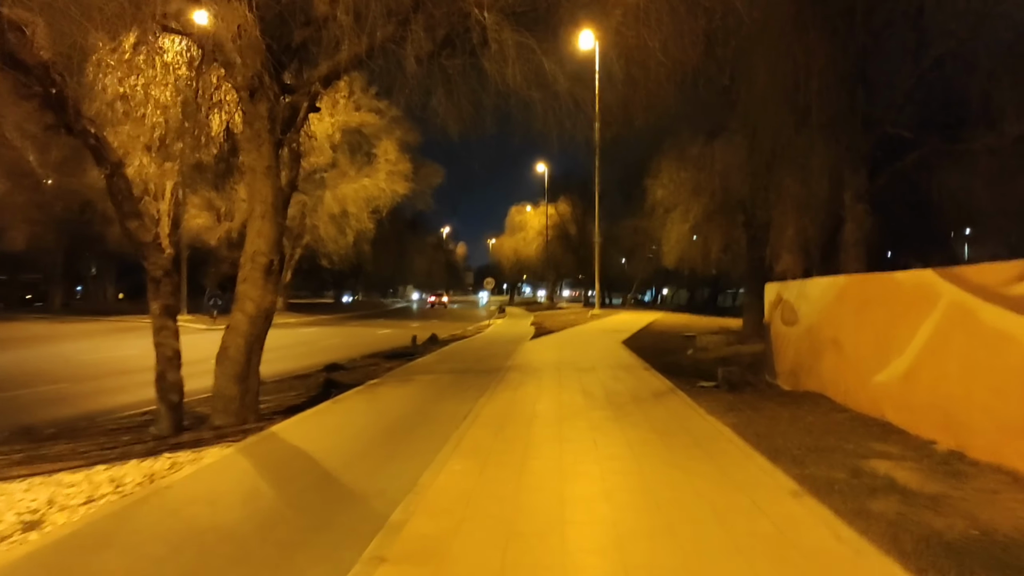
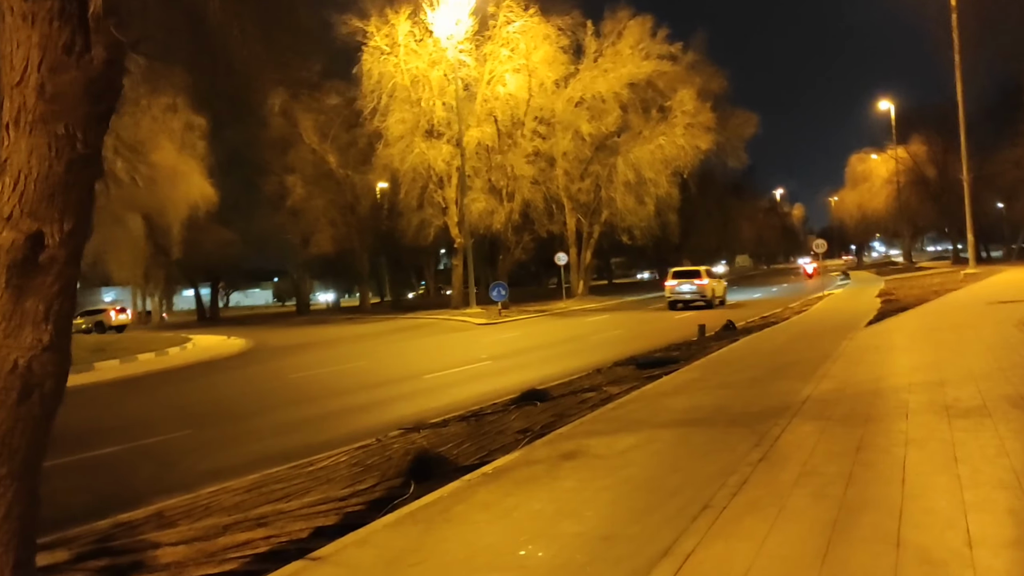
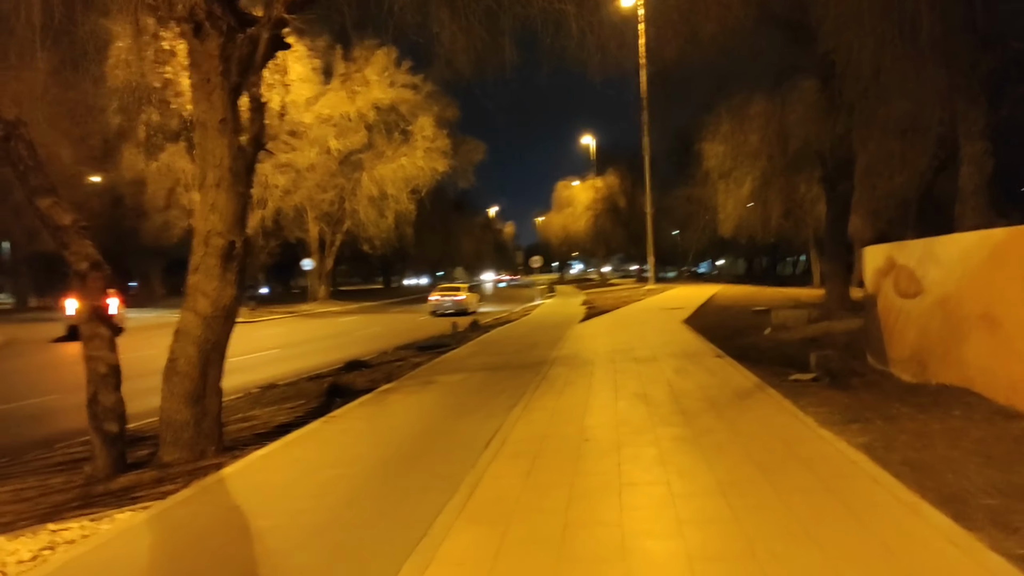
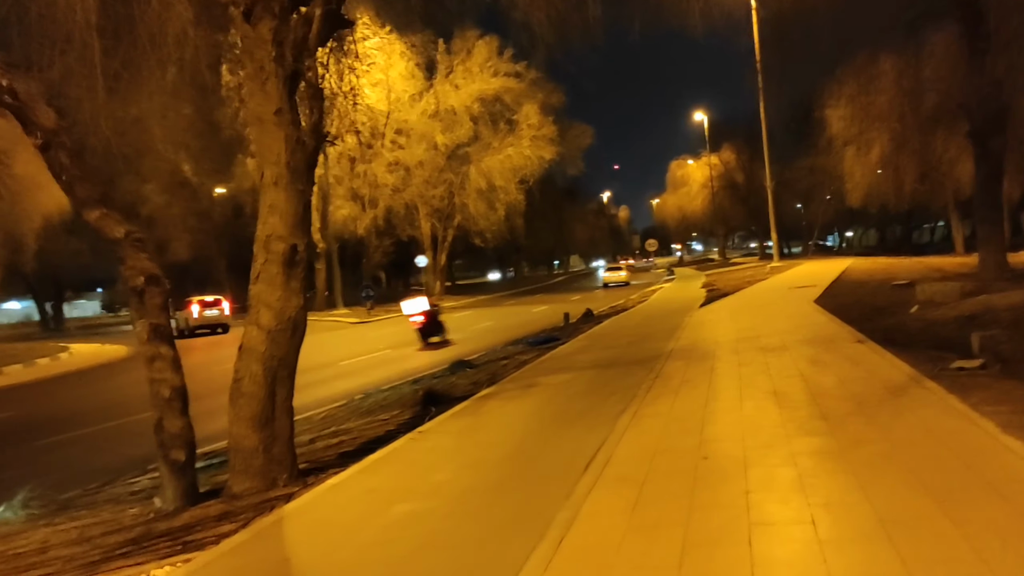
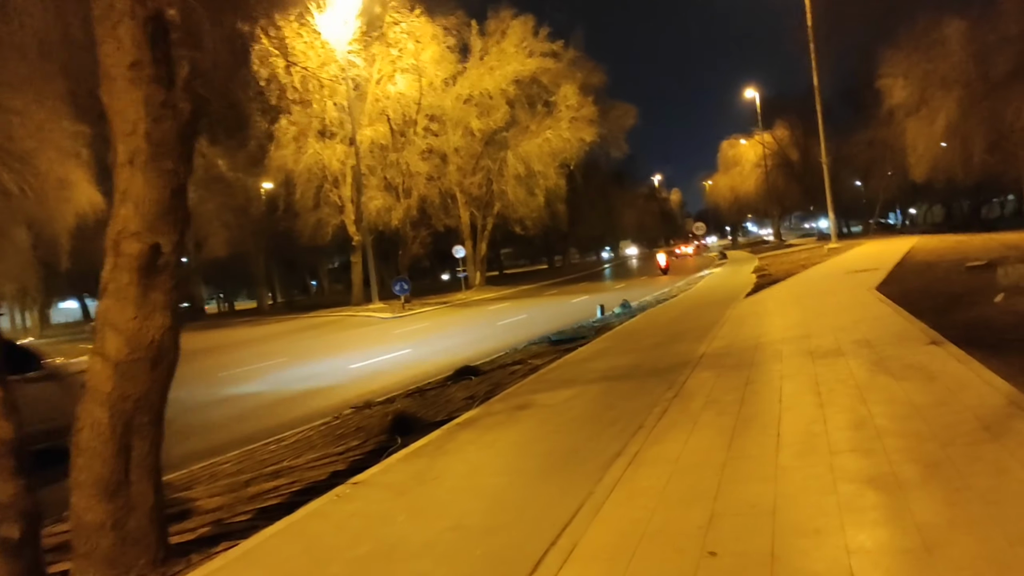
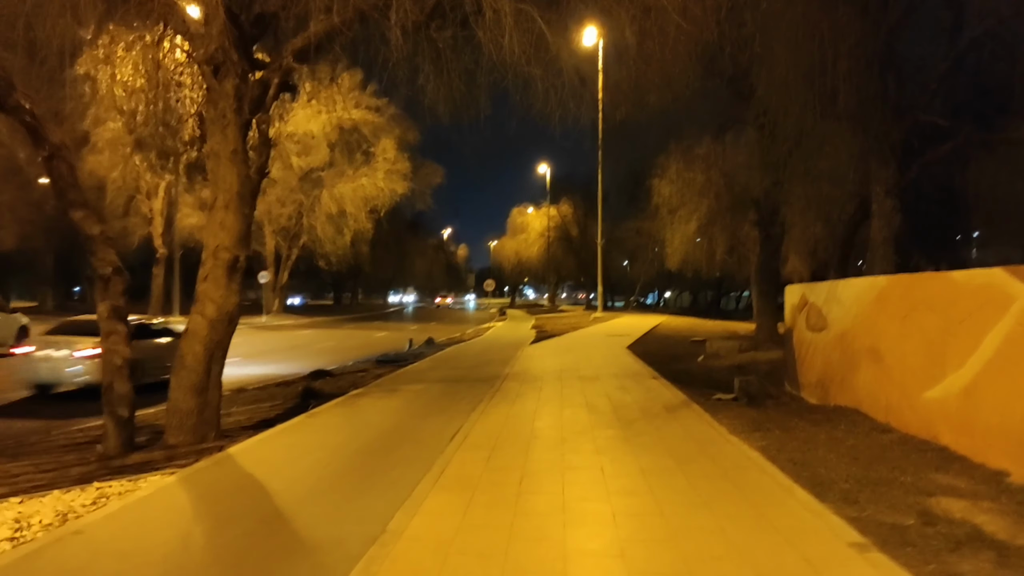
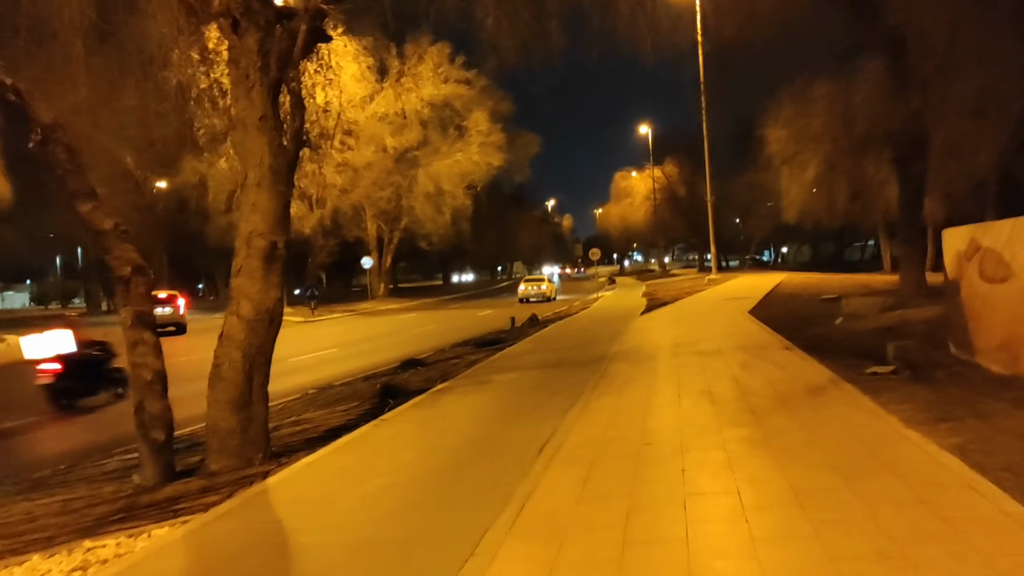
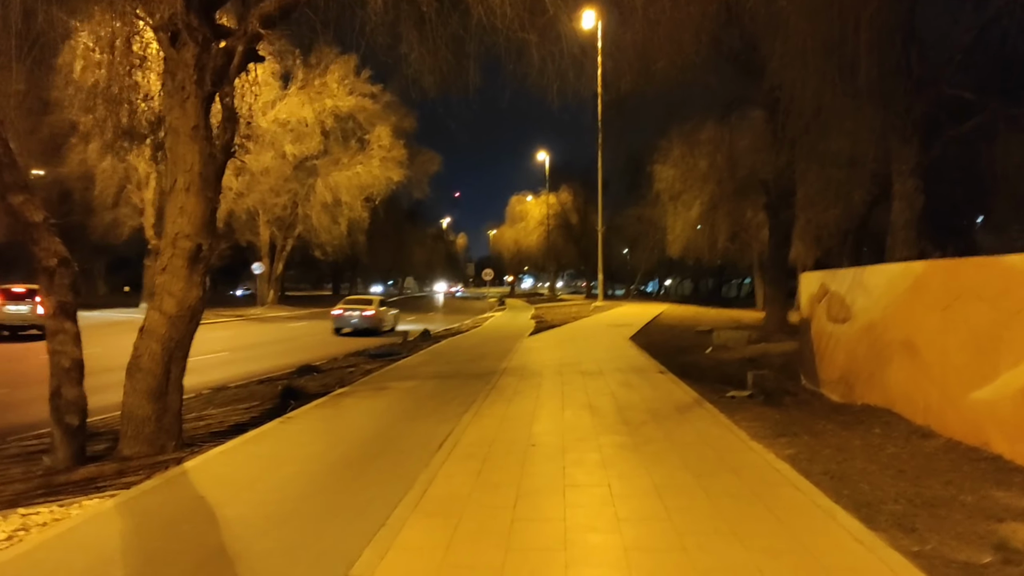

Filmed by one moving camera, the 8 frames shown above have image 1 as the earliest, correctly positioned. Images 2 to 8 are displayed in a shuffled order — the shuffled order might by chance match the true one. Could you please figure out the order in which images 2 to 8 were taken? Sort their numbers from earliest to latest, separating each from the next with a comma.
6, 8, 3, 7, 4, 5, 2
